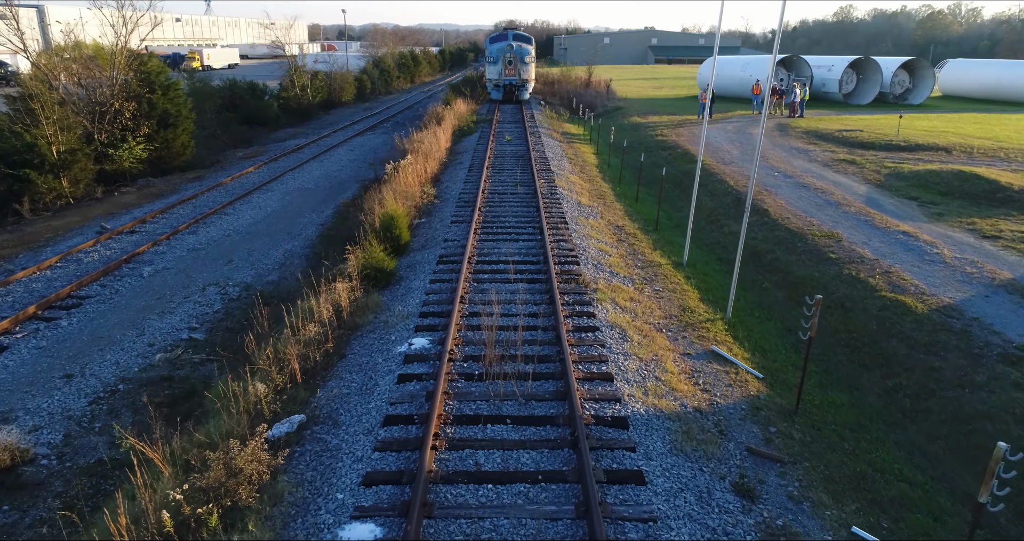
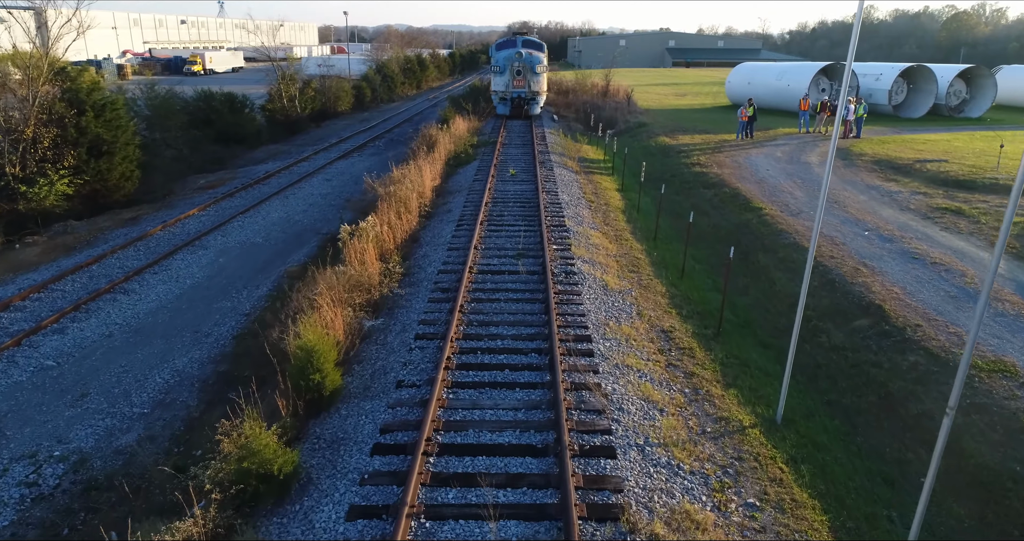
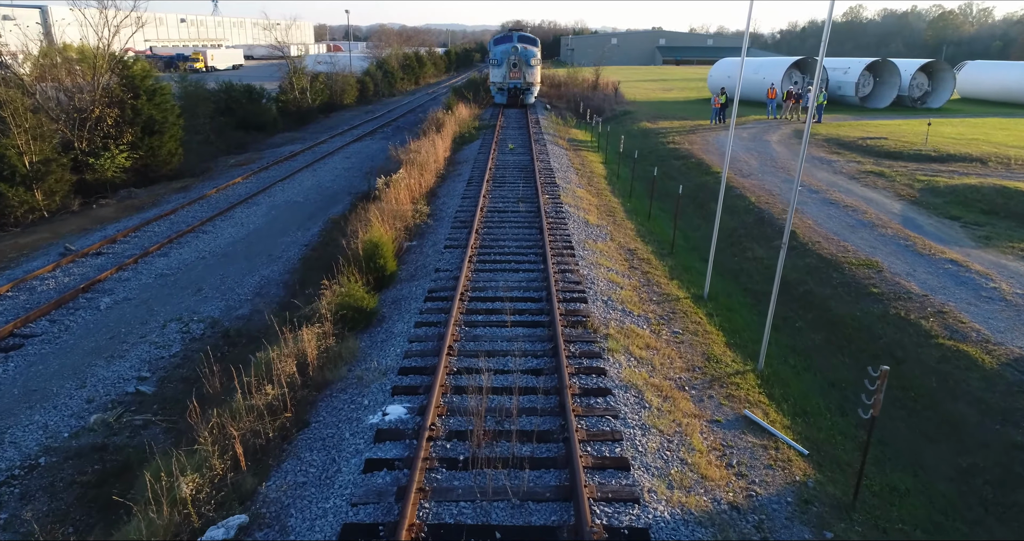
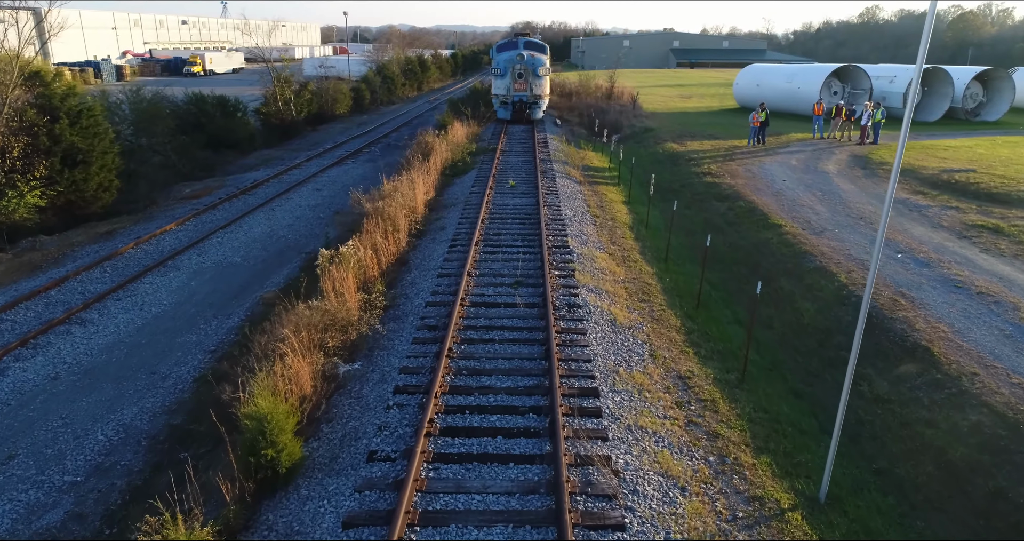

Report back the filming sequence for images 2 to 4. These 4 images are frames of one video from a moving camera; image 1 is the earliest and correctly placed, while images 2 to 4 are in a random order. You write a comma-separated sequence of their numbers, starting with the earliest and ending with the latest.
3, 2, 4
